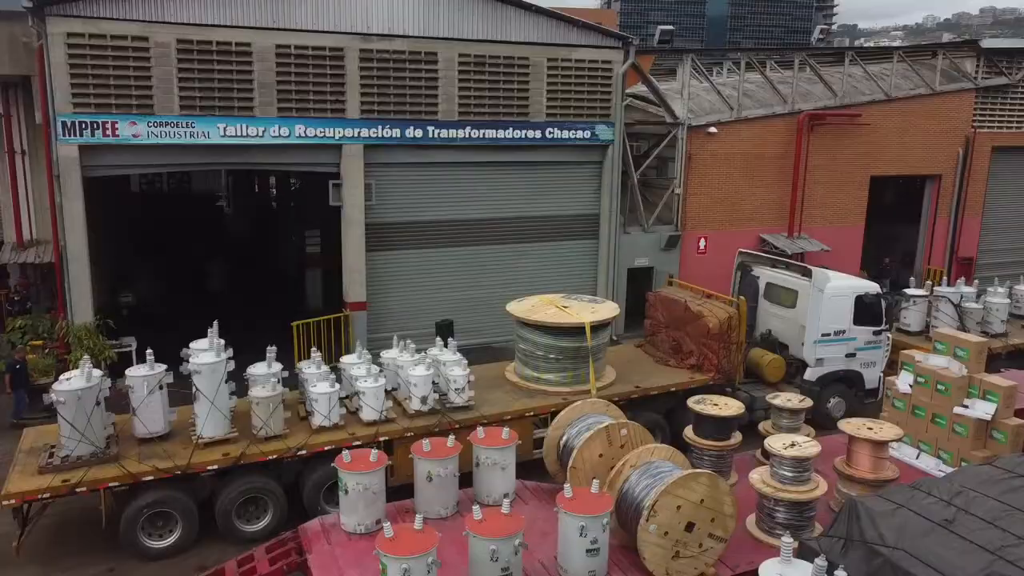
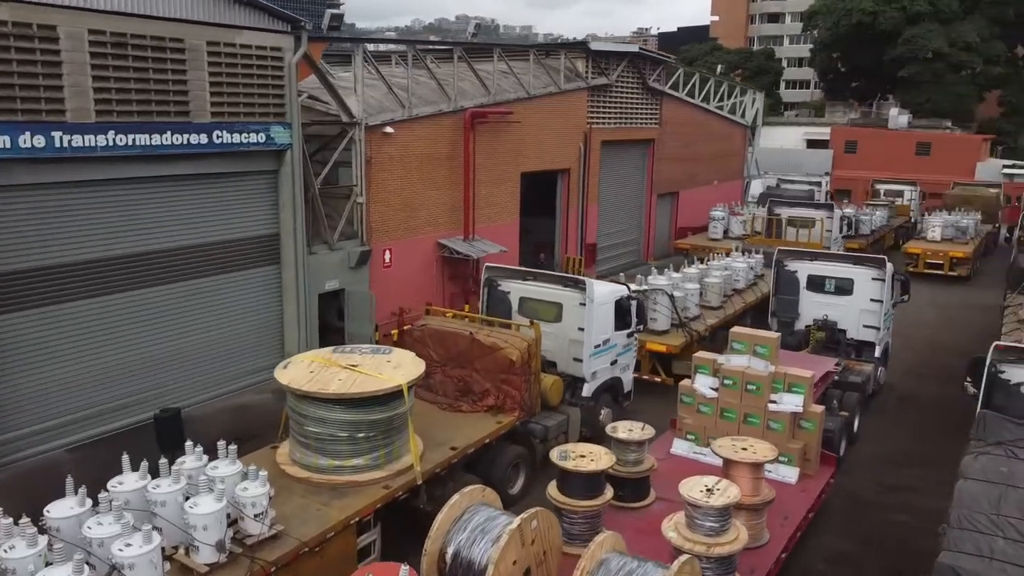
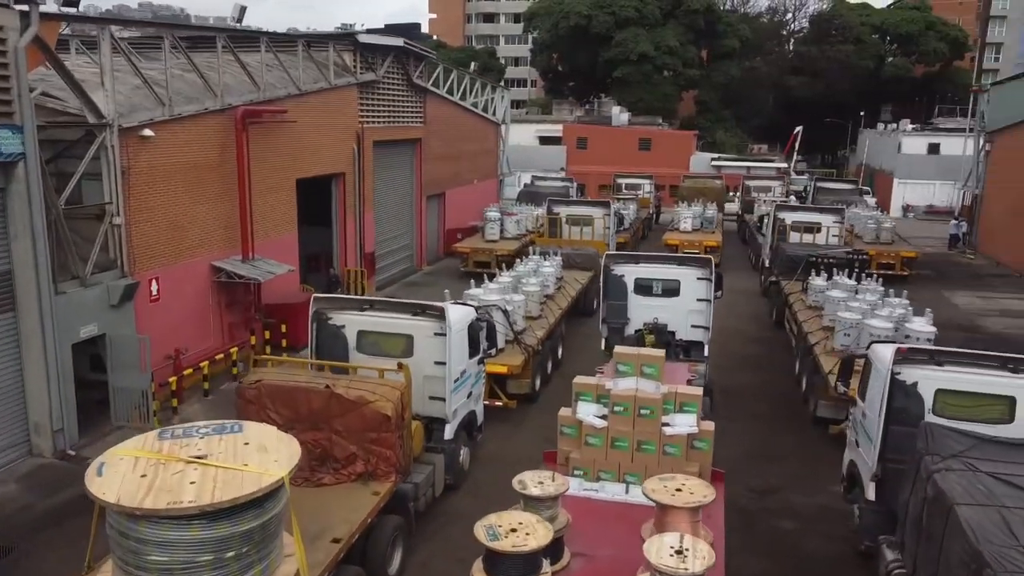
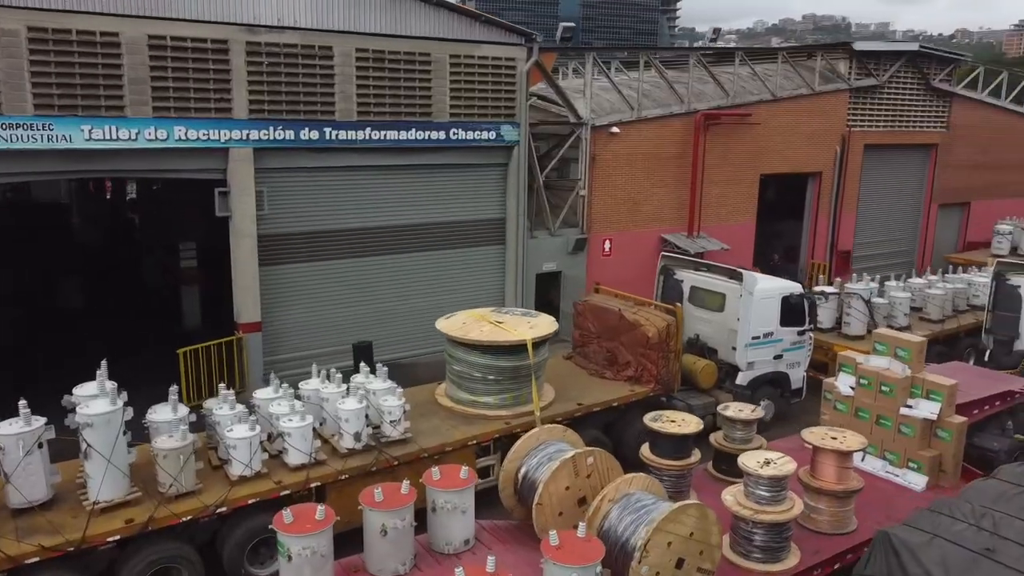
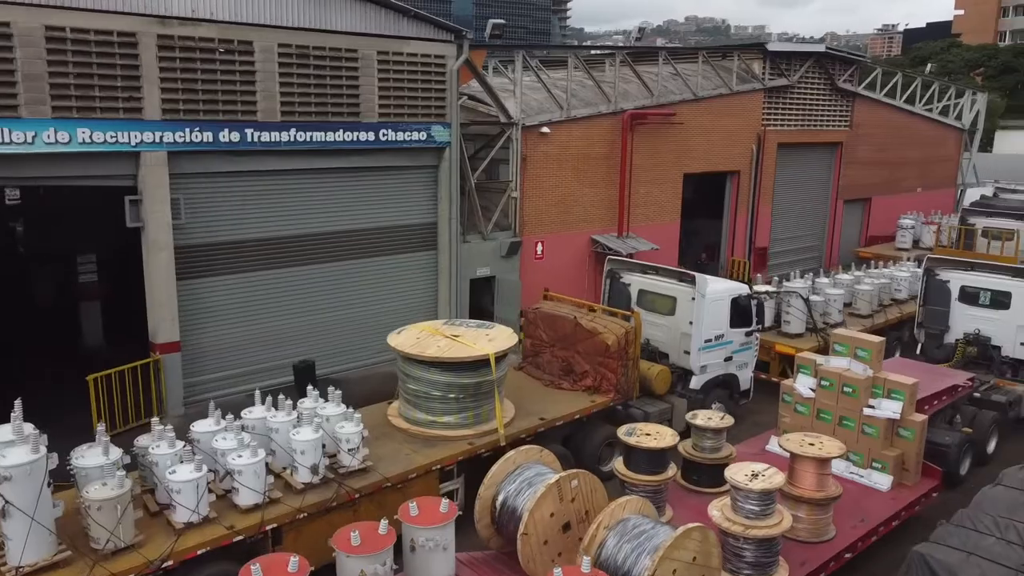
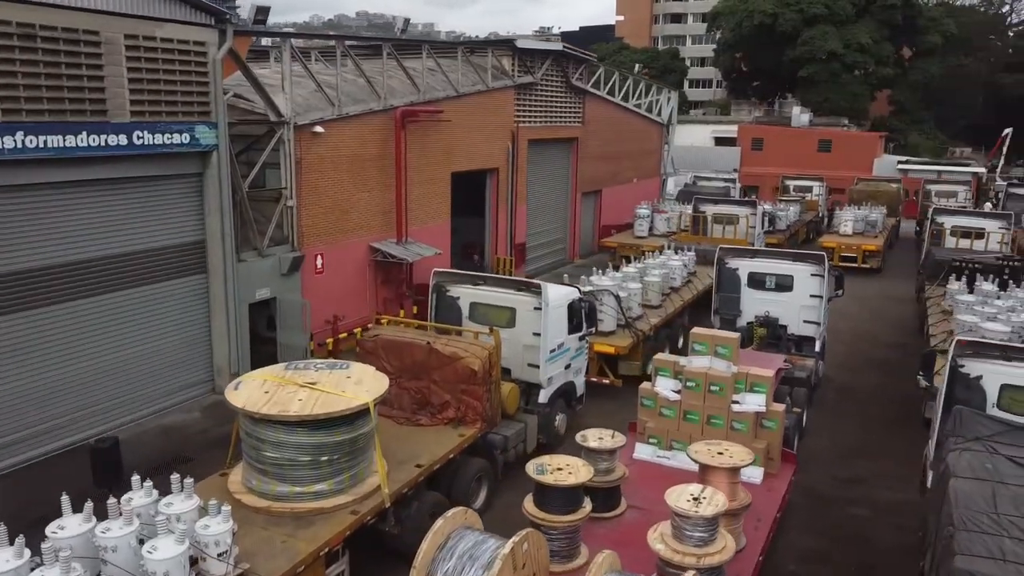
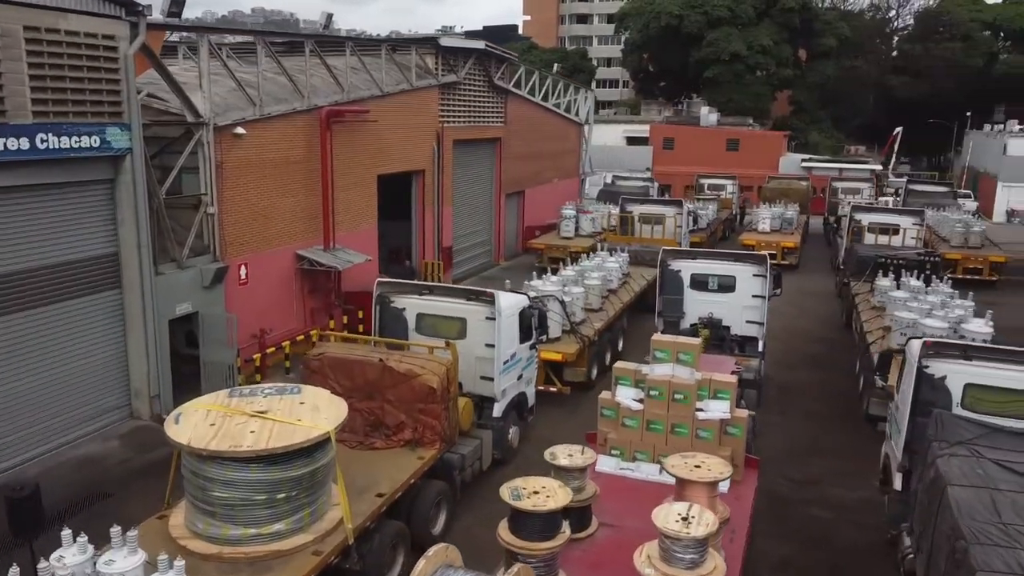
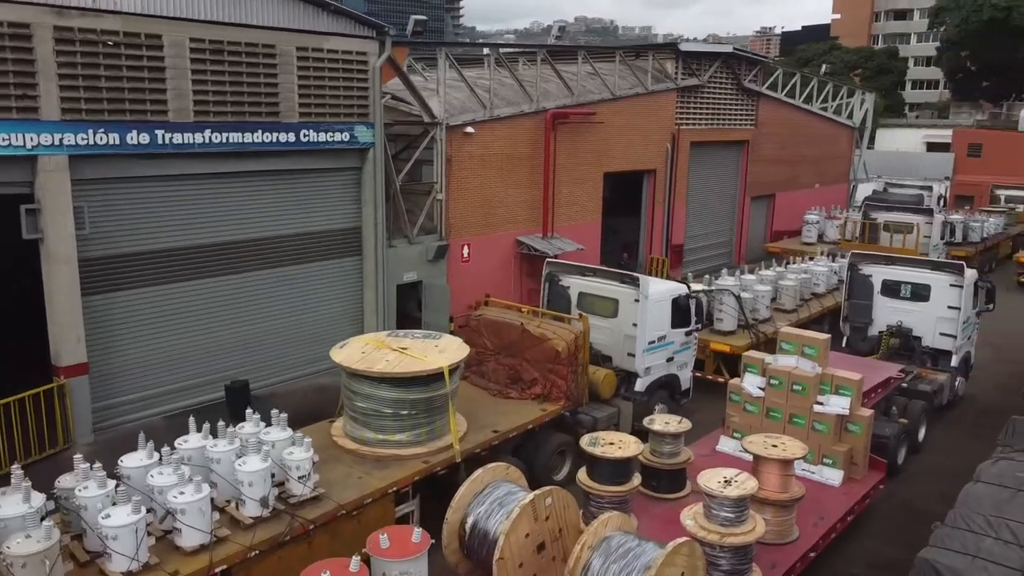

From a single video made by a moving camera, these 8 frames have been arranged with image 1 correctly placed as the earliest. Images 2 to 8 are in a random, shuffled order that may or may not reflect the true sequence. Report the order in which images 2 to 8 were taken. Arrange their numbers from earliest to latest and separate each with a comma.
4, 5, 8, 2, 6, 7, 3
